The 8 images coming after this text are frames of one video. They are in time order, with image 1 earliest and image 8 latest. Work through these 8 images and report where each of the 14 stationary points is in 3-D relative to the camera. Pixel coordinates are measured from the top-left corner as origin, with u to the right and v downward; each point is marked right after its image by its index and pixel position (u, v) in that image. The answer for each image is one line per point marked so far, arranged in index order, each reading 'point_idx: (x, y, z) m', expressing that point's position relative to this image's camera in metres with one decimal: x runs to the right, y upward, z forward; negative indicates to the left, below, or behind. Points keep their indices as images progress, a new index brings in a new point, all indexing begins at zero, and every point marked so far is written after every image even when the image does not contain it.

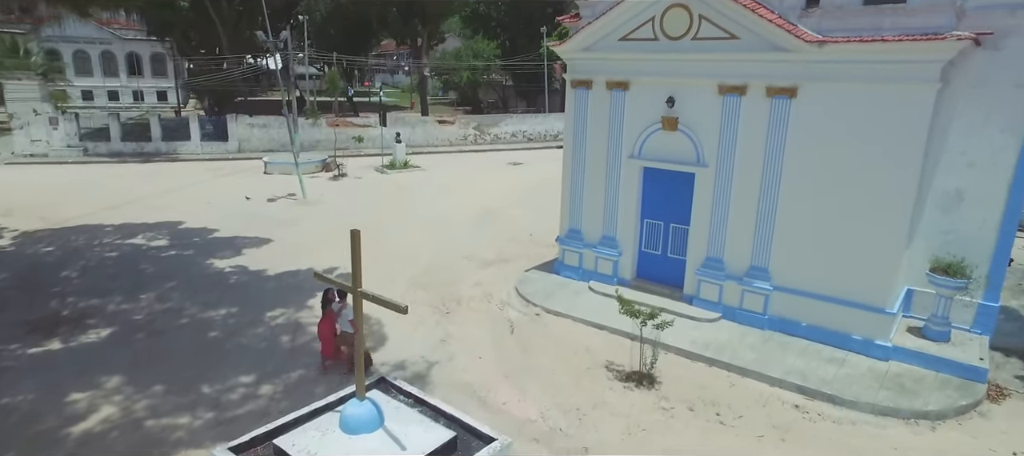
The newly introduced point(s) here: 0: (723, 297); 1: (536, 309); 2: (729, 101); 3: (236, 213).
0: (+3.3, -1.1, +9.9) m
1: (+0.4, -1.4, +10.6) m
2: (+3.1, +1.8, +9.3) m
3: (-7.4, +0.4, +17.2) m
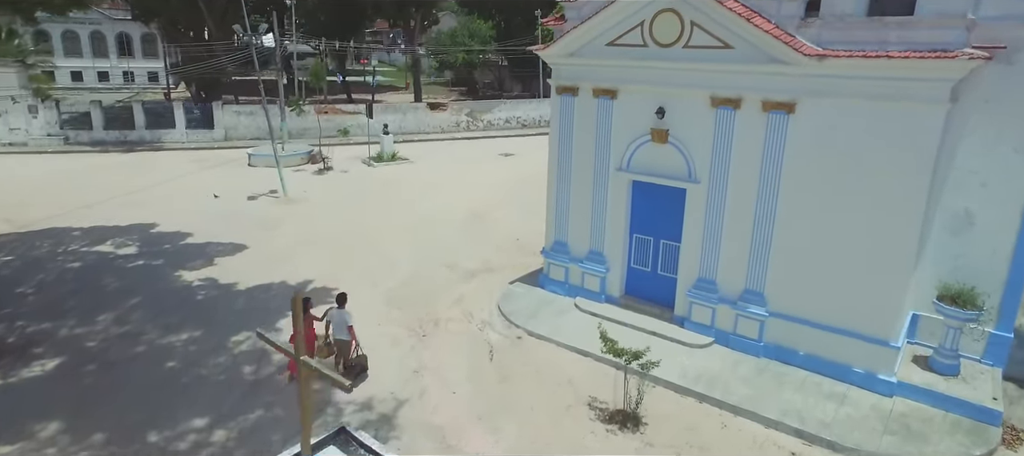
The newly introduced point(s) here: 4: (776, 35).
0: (+3.0, -1.4, +9.3) m
1: (+0.1, -1.6, +10.0) m
2: (+2.8, +1.5, +8.6) m
3: (-7.7, +0.4, +16.5) m
4: (+3.2, +2.3, +7.7) m
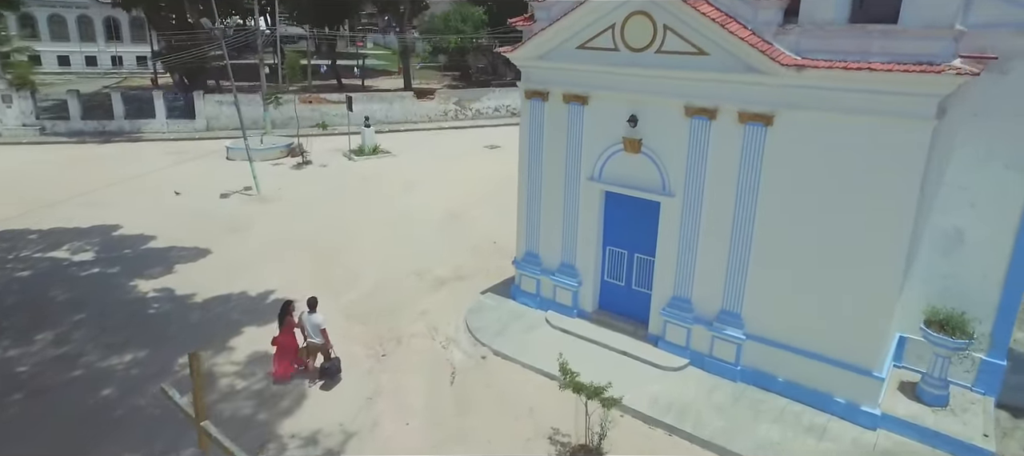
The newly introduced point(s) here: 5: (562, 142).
0: (+2.5, -1.6, +8.8) m
1: (-0.4, -1.8, +9.5) m
2: (+2.3, +1.3, +8.0) m
3: (-8.3, +0.4, +16.0) m
4: (+2.7, +2.1, +7.1) m
5: (+0.7, +1.3, +9.6) m
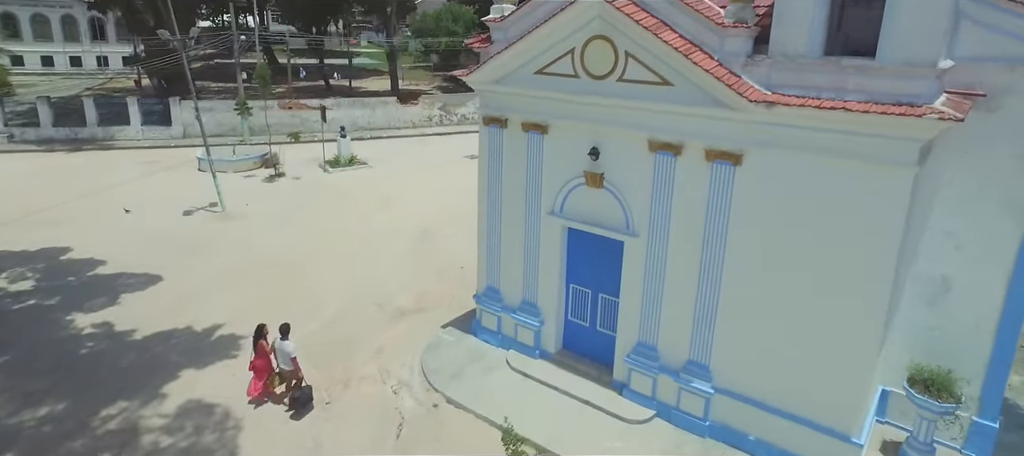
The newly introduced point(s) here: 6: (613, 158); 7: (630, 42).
0: (+1.8, -2.1, +8.1) m
1: (-1.0, -2.3, +8.8) m
2: (+1.7, +0.8, +7.4) m
3: (-8.9, -0.1, +15.2) m
4: (+2.1, +1.5, +6.4) m
5: (+0.1, +0.8, +8.9) m
6: (+1.2, +0.9, +7.8) m
7: (+1.3, +2.1, +7.2) m
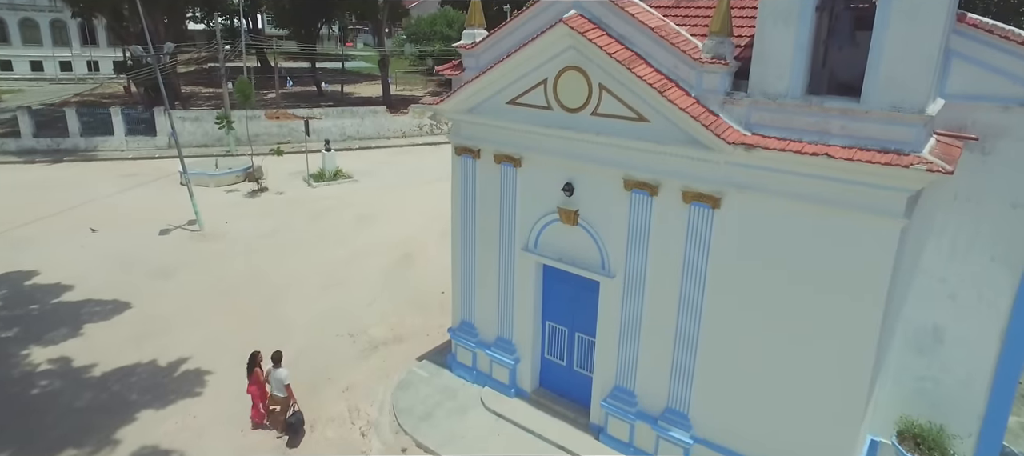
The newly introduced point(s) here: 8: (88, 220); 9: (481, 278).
0: (+1.5, -2.6, +7.7) m
1: (-1.4, -2.8, +8.4) m
2: (+1.4, +0.3, +7.0) m
3: (-9.3, -0.6, +14.8) m
4: (+1.7, +1.1, +6.0) m
5: (-0.2, +0.3, +8.5) m
6: (+0.9, +0.4, +7.4) m
7: (+1.0, +1.6, +6.8) m
8: (-11.5, +0.2, +17.3) m
9: (-0.5, -0.7, +9.1) m
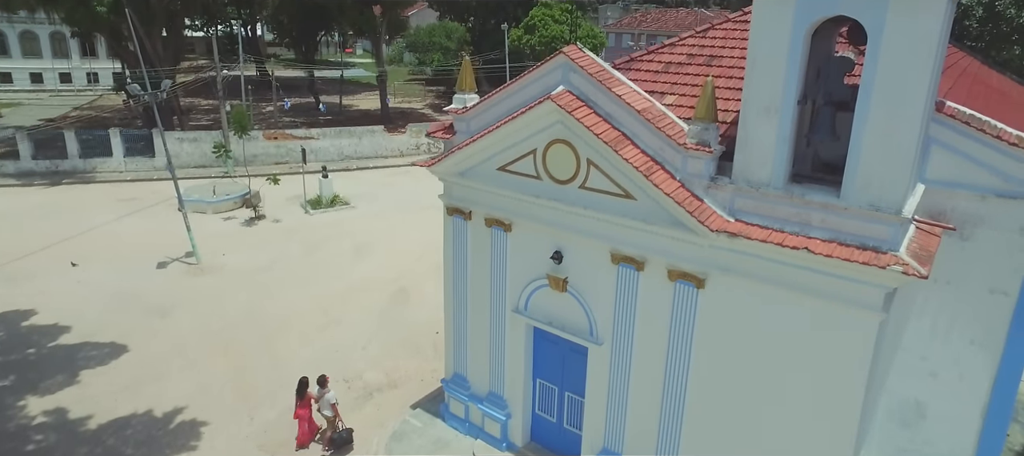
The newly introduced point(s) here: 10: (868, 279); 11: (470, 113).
0: (+1.4, -3.4, +7.8) m
1: (-1.5, -3.6, +8.5) m
2: (+1.2, -0.5, +7.1) m
3: (-9.4, -1.5, +14.9) m
4: (+1.6, +0.3, +6.2) m
5: (-0.4, -0.5, +8.6) m
6: (+0.8, -0.4, +7.6) m
7: (+0.9, +0.8, +6.9) m
8: (-11.6, -0.6, +17.4) m
9: (-0.6, -1.5, +9.2) m
10: (+3.0, -0.4, +5.4) m
11: (-0.5, +1.5, +8.1) m
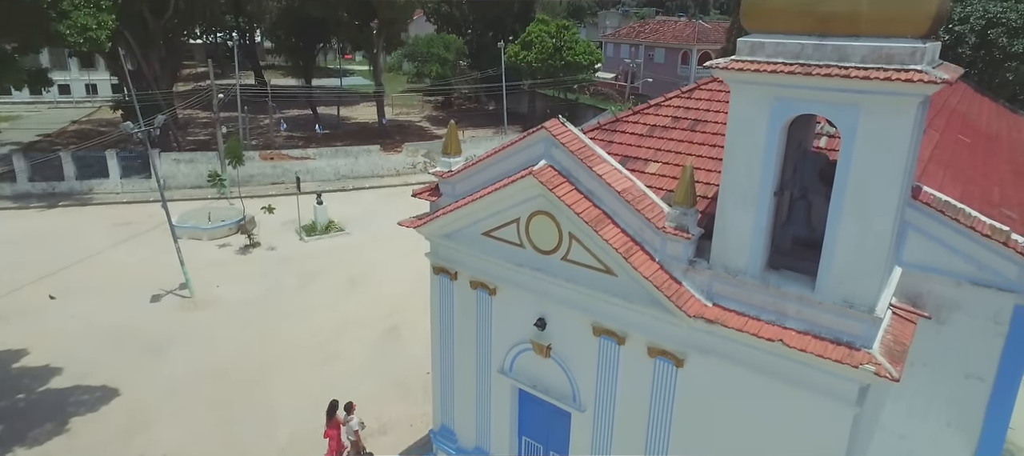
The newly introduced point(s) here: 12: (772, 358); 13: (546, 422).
0: (+1.2, -4.2, +7.8) m
1: (-1.7, -4.4, +8.5) m
2: (+1.0, -1.3, +7.1) m
3: (-9.6, -2.3, +14.9) m
4: (+1.4, -0.5, +6.2) m
5: (-0.5, -1.3, +8.7) m
6: (+0.6, -1.2, +7.6) m
7: (+0.7, 0.0, +7.0) m
8: (-11.8, -1.5, +17.4) m
9: (-0.8, -2.3, +9.2) m
10: (+2.8, -1.2, +5.5) m
11: (-0.7, +0.6, +8.2) m
12: (+2.4, -1.2, +5.9) m
13: (+0.4, -2.6, +8.4) m
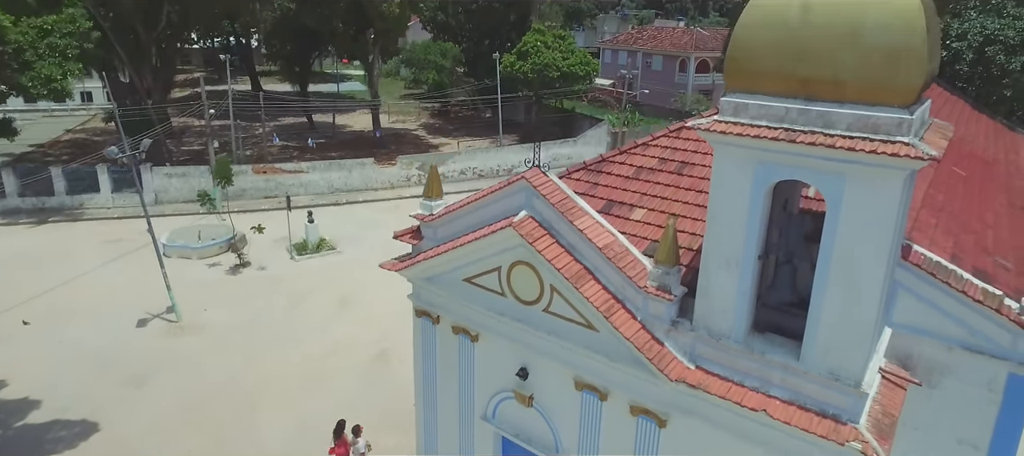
0: (+0.9, -4.8, +7.6) m
1: (-1.9, -5.0, +8.3) m
2: (+0.8, -1.9, +6.9) m
3: (-9.8, -2.9, +14.7) m
4: (+1.2, -1.1, +6.0) m
5: (-0.8, -1.9, +8.5) m
6: (+0.3, -1.8, +7.4) m
7: (+0.4, -0.5, +6.8) m
8: (-12.1, -2.1, +17.2) m
9: (-1.0, -2.9, +9.0) m
10: (+2.6, -1.8, +5.3) m
11: (-0.9, +0.1, +8.0) m
12: (+2.2, -1.8, +5.7) m
13: (+0.2, -3.2, +8.2) m
